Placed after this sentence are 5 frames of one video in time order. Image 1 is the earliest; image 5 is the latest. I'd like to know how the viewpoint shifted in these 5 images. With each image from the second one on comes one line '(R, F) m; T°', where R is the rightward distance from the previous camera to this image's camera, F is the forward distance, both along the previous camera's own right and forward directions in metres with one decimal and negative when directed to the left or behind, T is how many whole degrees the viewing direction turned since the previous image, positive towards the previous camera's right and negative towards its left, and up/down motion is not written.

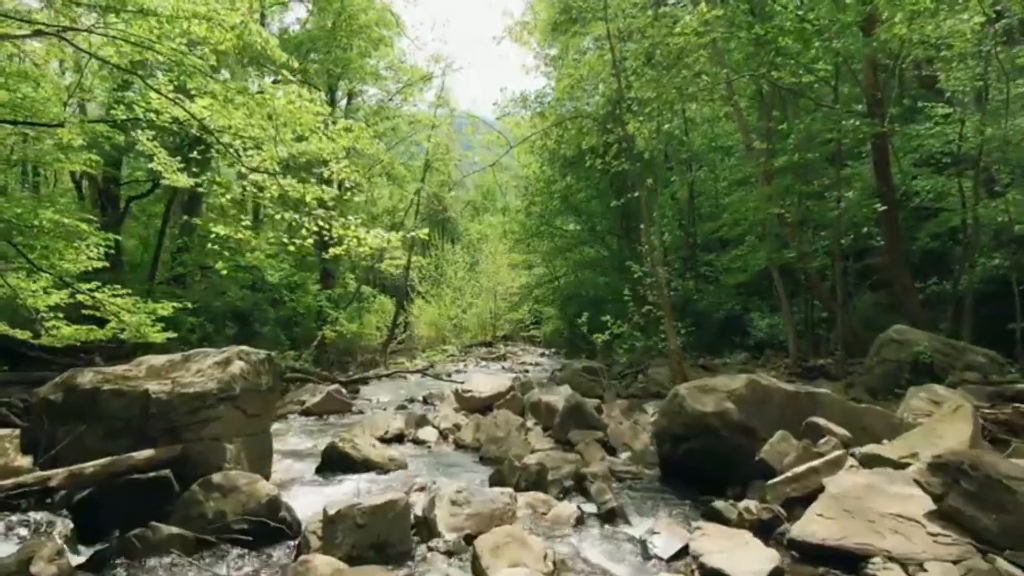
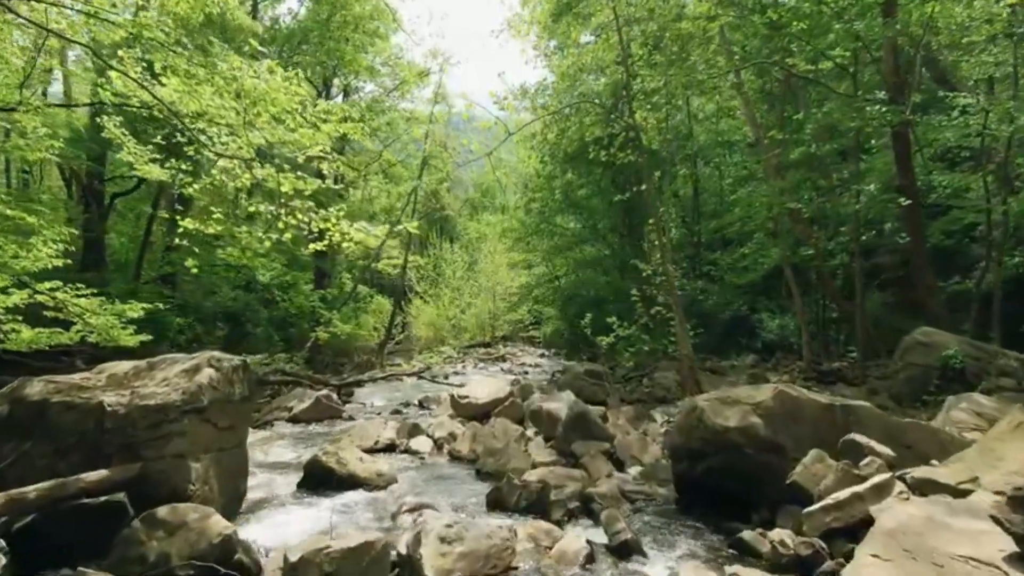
(0.0, +0.7) m; 0°
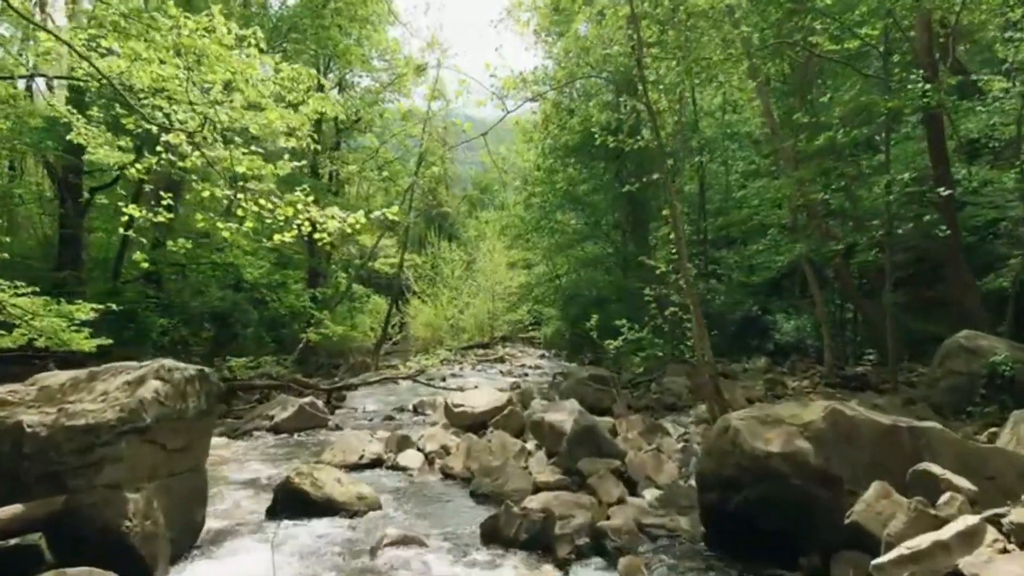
(0.0, +1.0) m; 0°
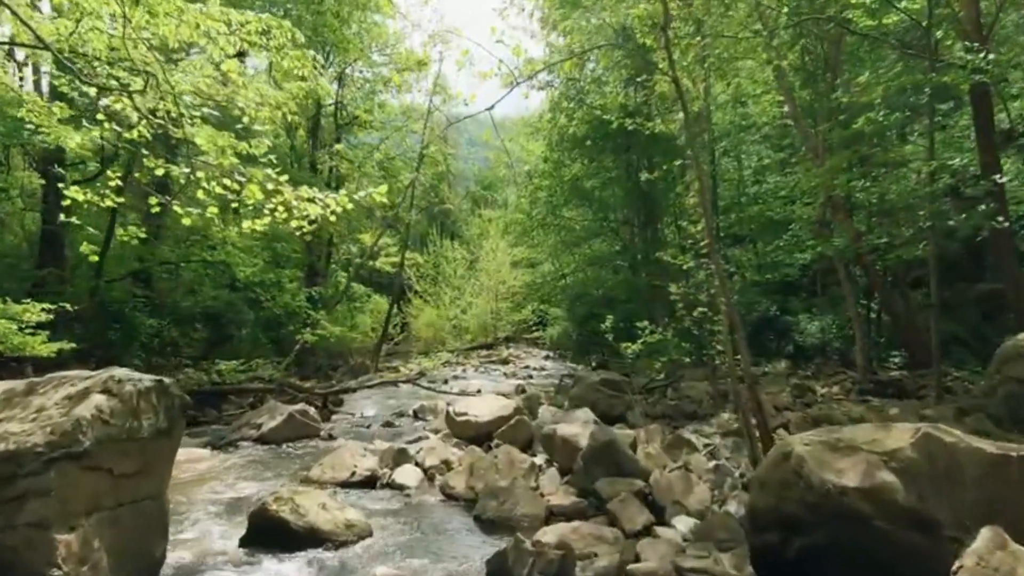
(-0.1, +0.9) m; 0°
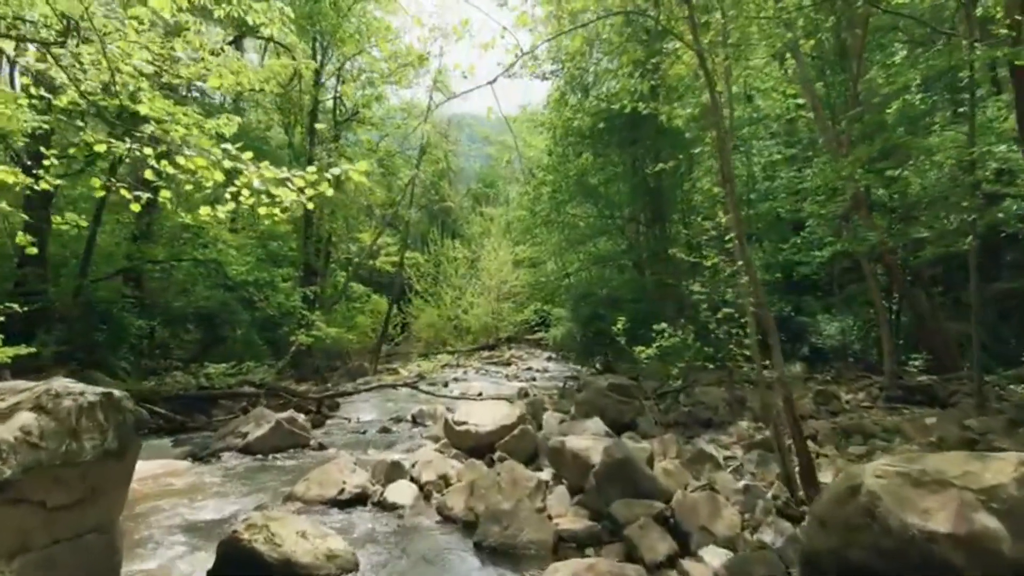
(0.0, +0.8) m; 0°
